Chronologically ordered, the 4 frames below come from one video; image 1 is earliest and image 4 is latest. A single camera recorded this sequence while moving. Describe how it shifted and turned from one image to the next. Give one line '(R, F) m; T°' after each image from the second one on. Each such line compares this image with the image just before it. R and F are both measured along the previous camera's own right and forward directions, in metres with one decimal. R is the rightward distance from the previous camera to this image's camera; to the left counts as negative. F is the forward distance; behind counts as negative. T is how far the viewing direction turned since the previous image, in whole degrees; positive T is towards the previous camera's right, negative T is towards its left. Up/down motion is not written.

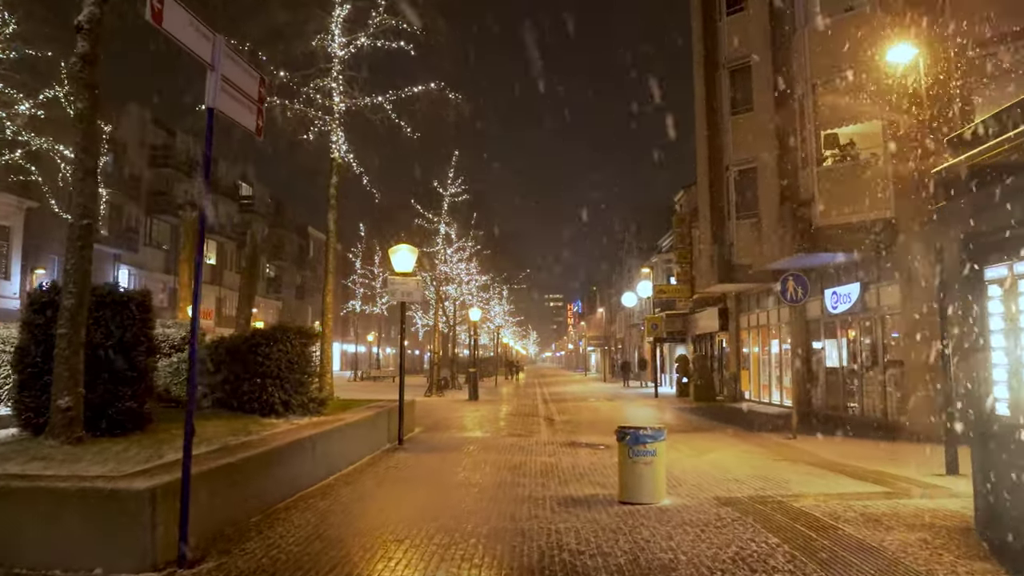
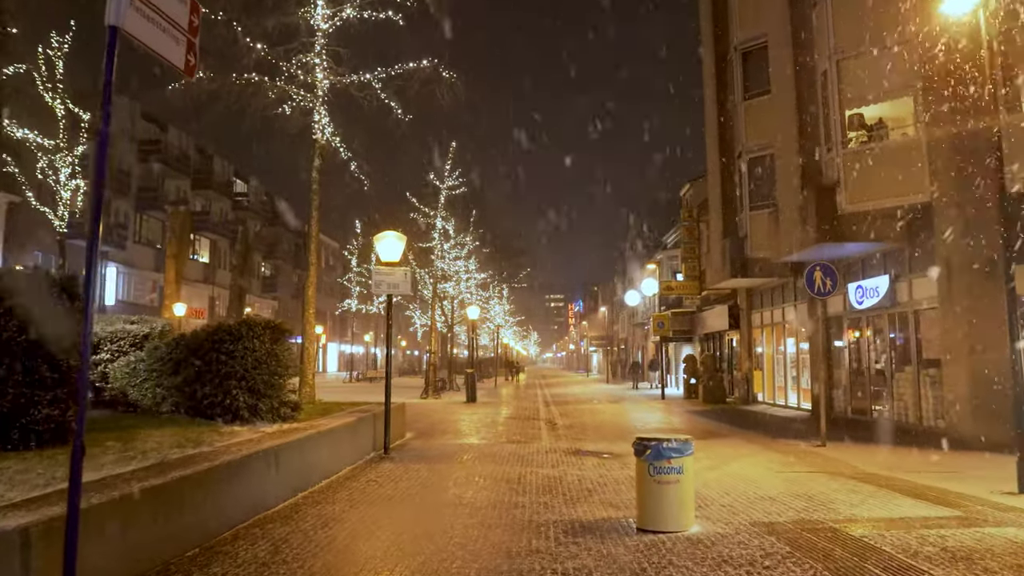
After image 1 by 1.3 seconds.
(0.0, +1.4) m; 0°
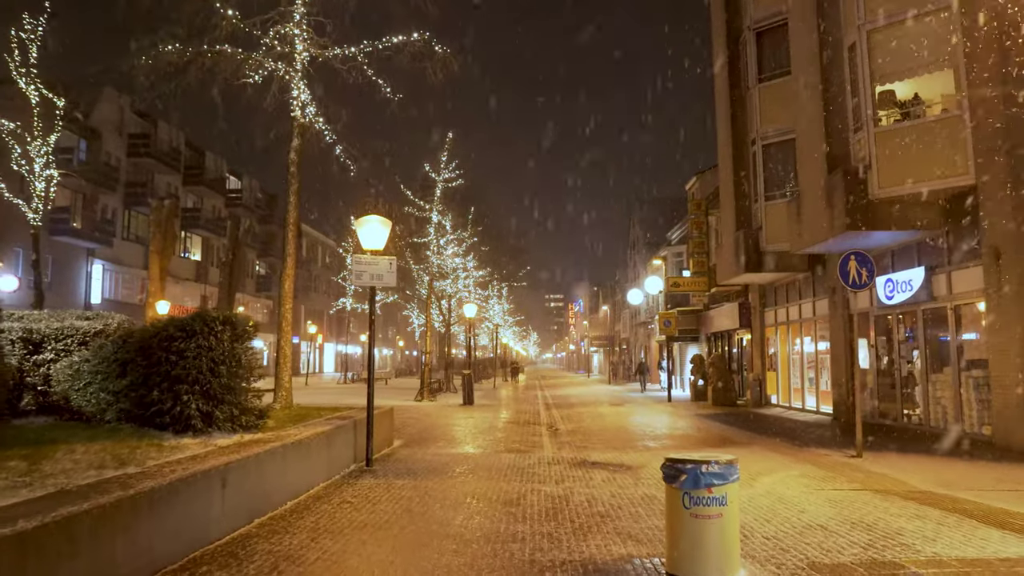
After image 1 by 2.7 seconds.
(0.0, +1.4) m; 0°
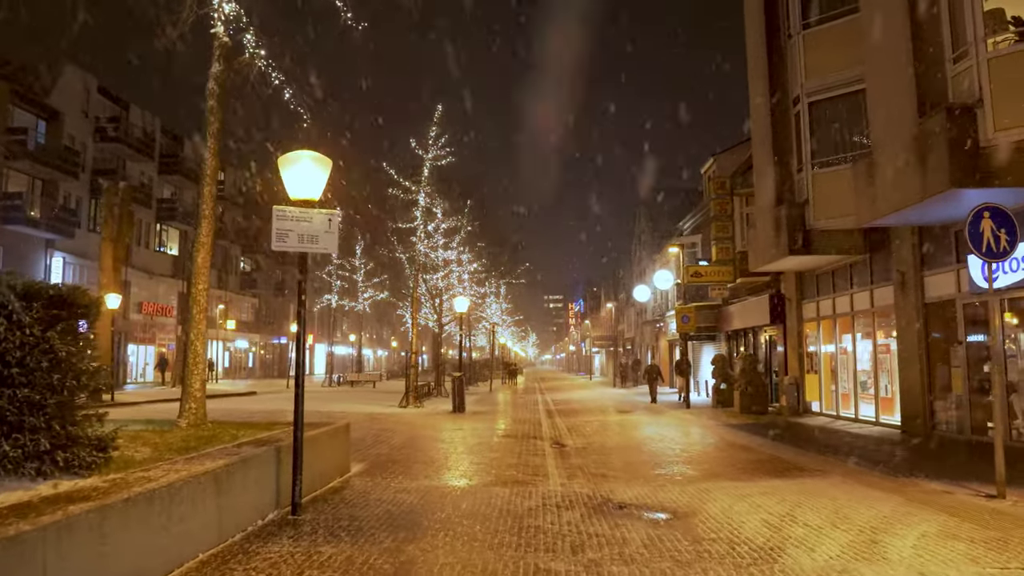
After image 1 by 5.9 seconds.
(+0.1, +3.5) m; 0°
